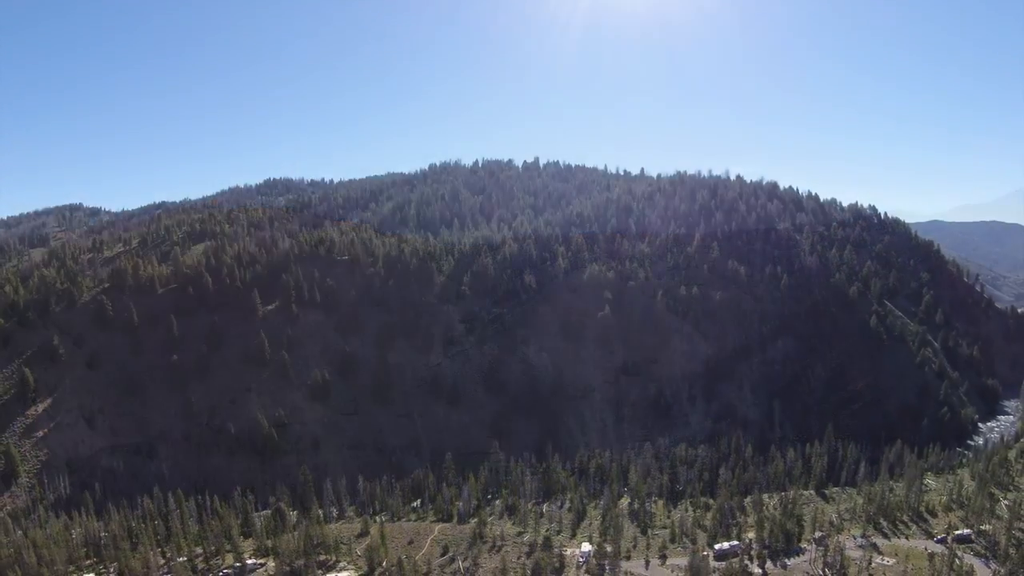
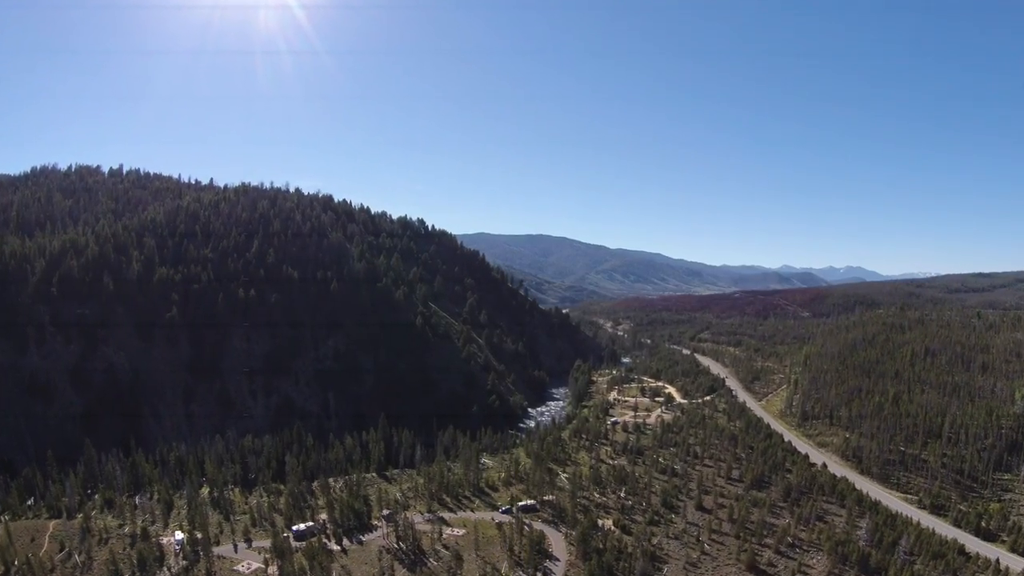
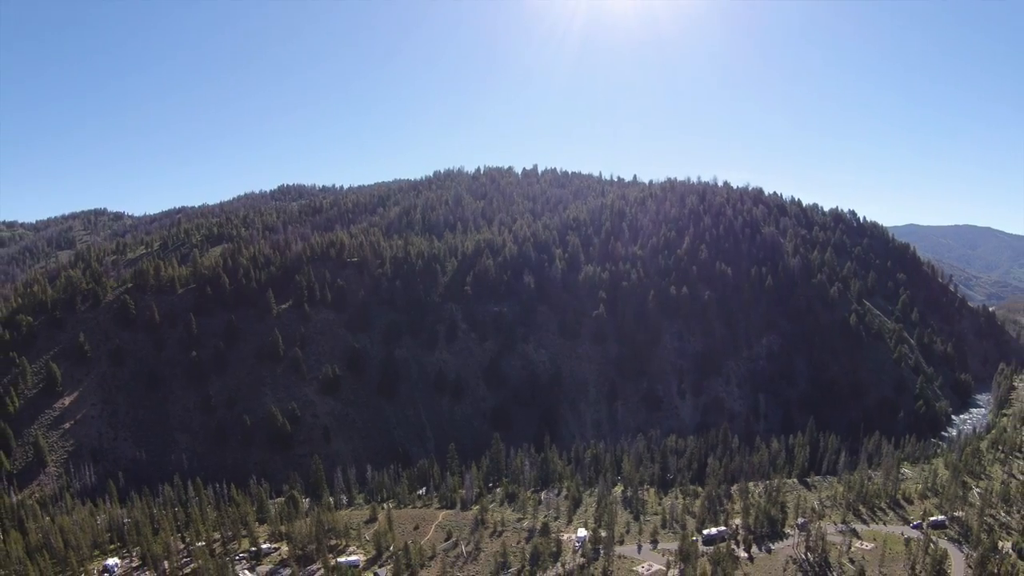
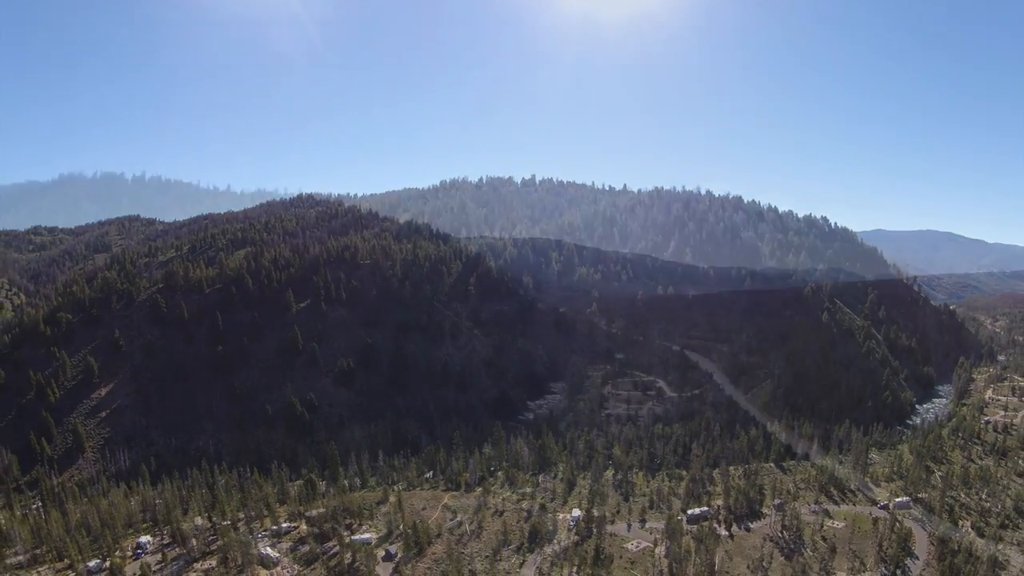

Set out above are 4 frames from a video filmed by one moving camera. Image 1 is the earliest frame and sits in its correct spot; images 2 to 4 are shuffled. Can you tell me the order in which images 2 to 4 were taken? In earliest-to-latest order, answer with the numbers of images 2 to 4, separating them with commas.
3, 4, 2
